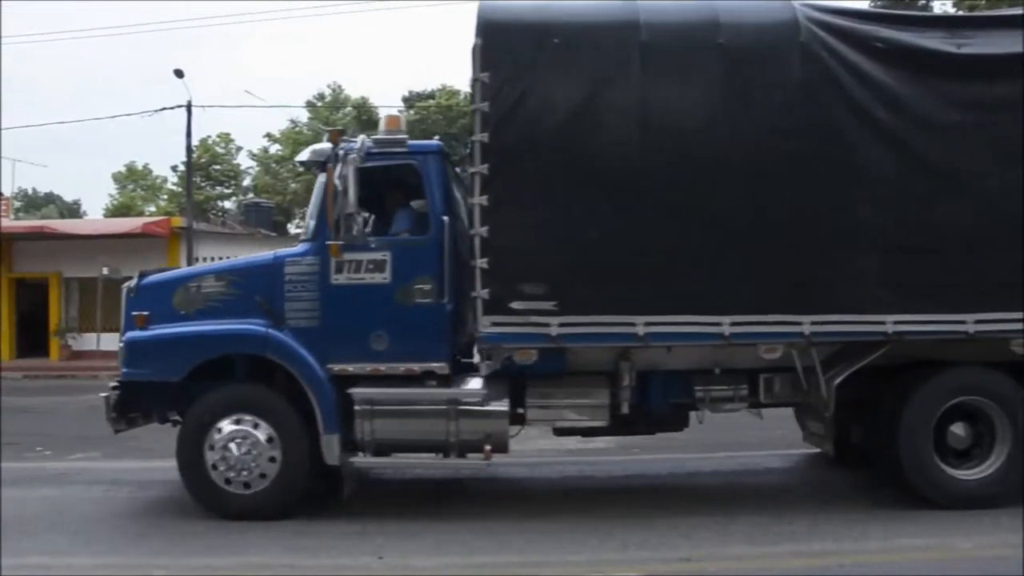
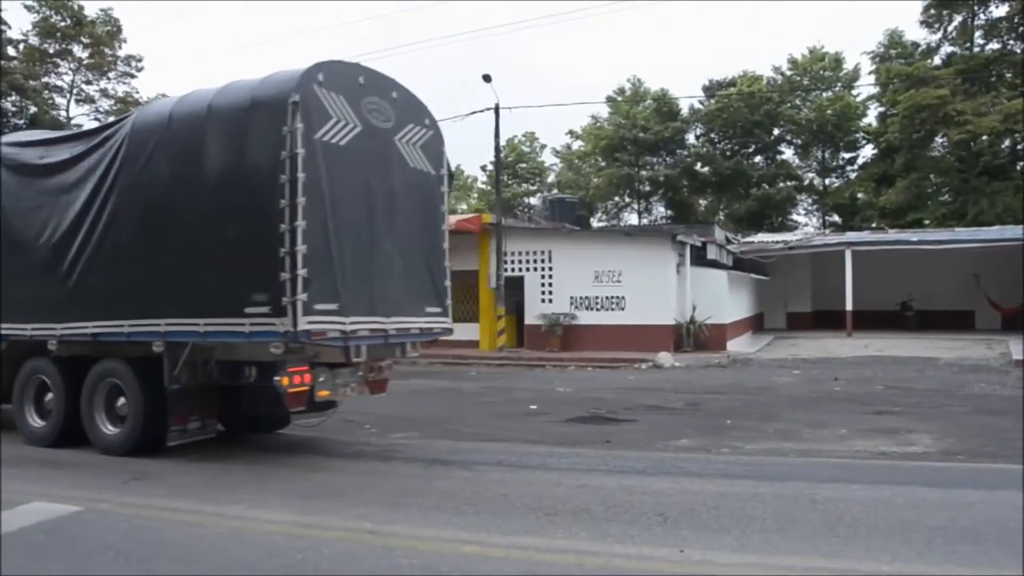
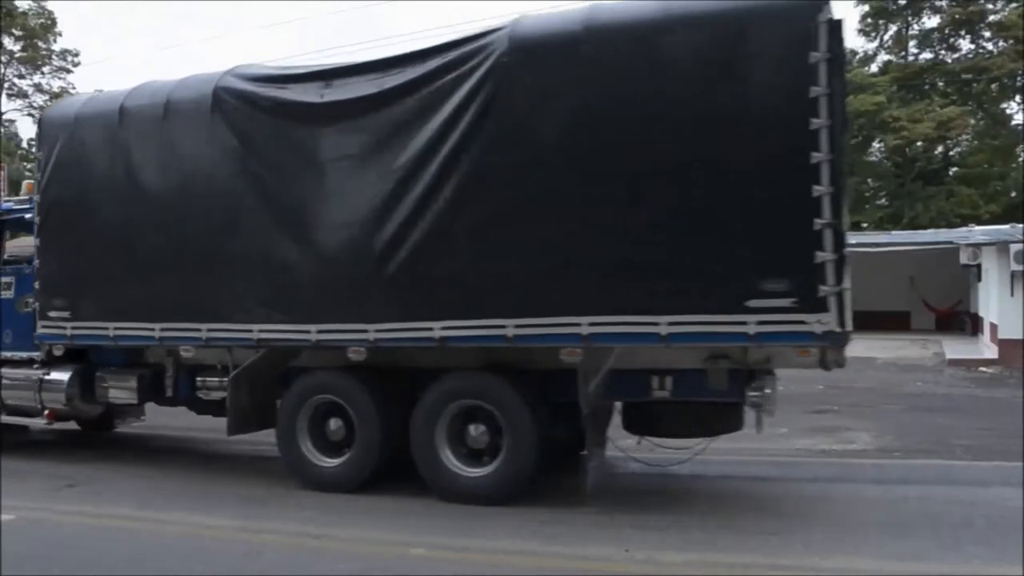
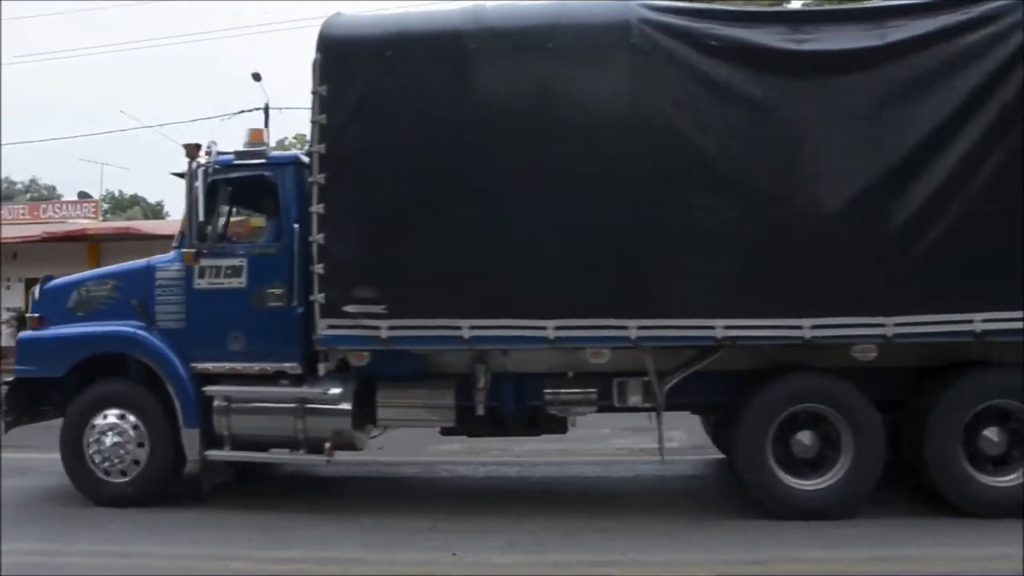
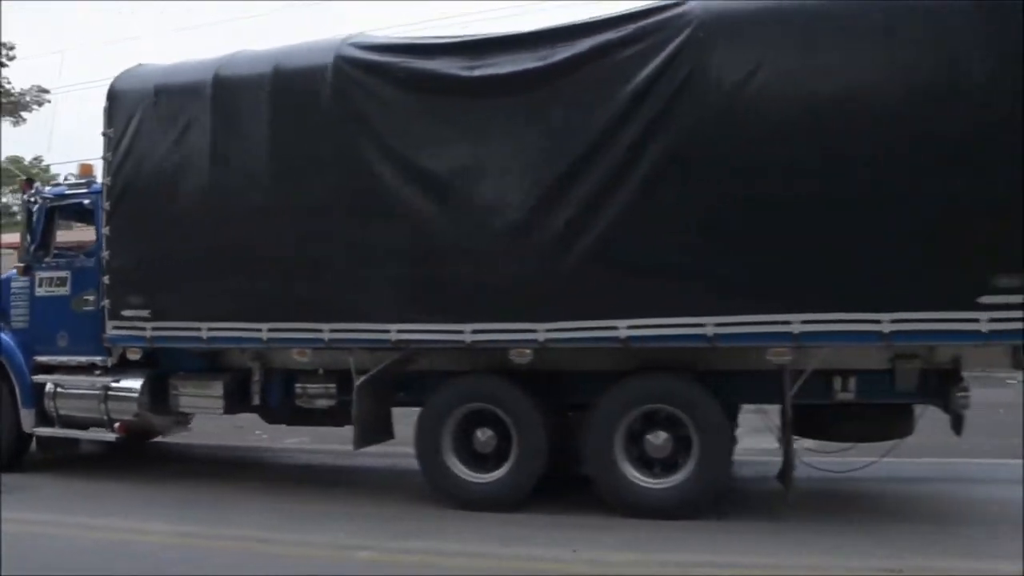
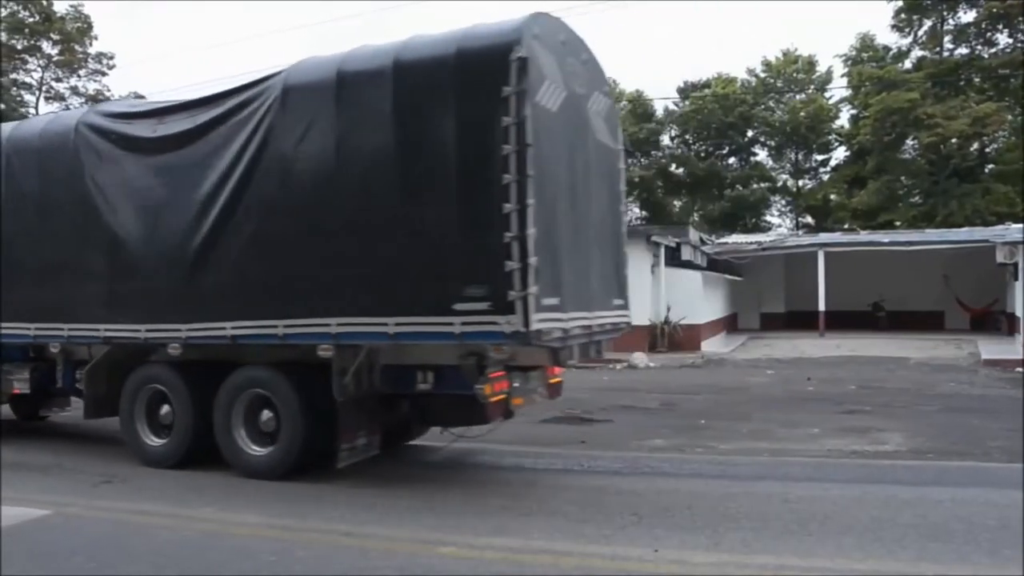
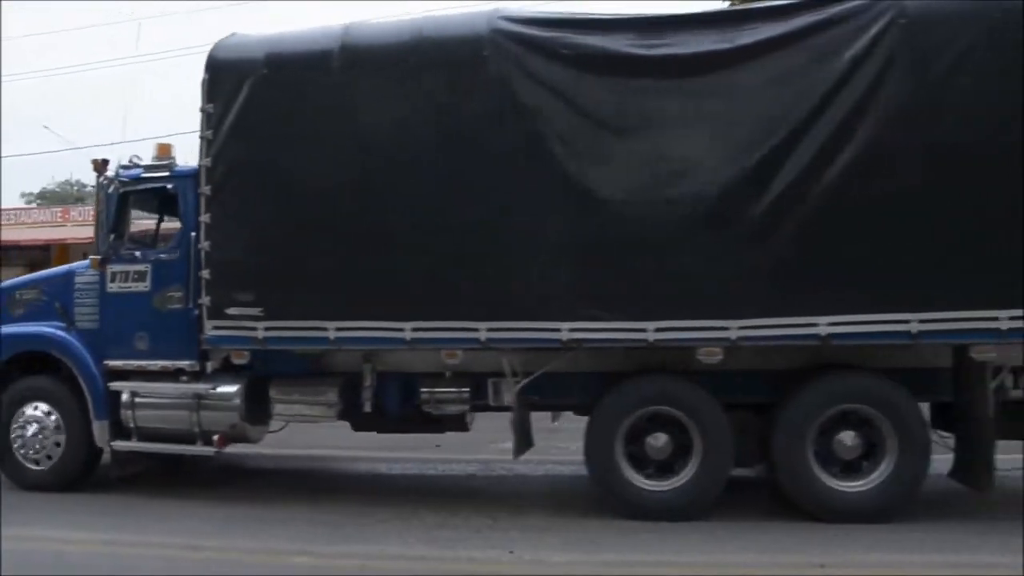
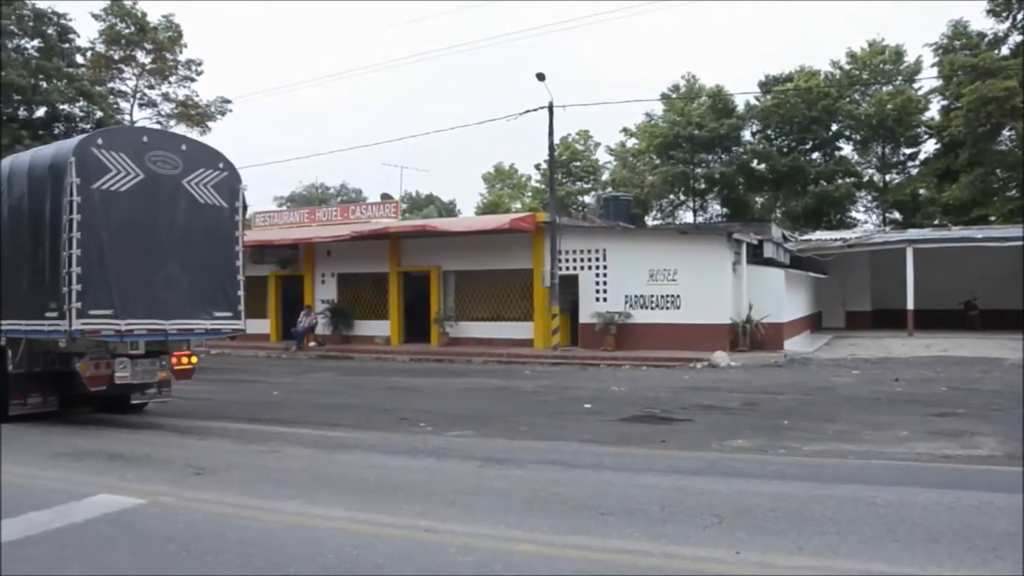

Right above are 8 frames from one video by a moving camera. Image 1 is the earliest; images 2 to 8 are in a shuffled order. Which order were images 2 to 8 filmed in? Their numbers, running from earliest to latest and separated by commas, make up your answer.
4, 7, 5, 3, 6, 2, 8
